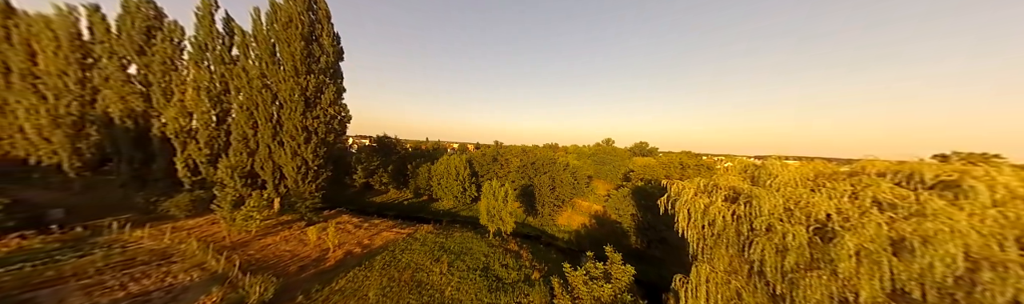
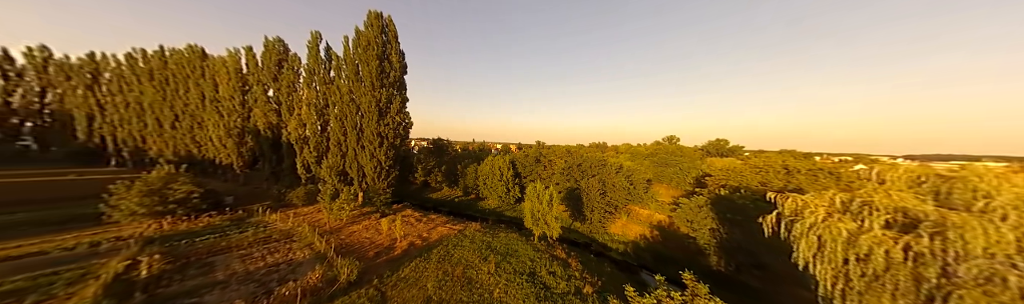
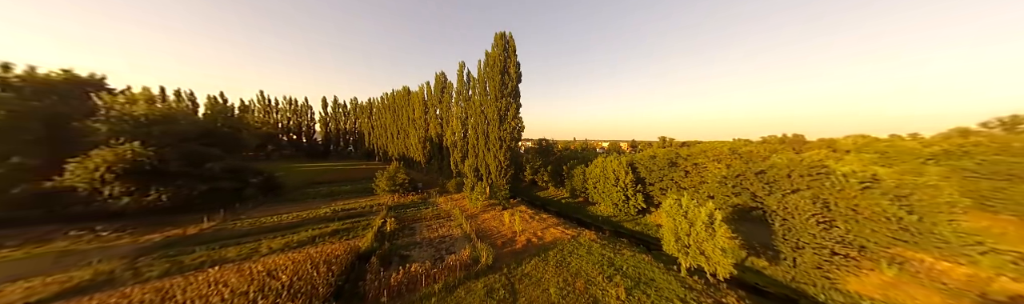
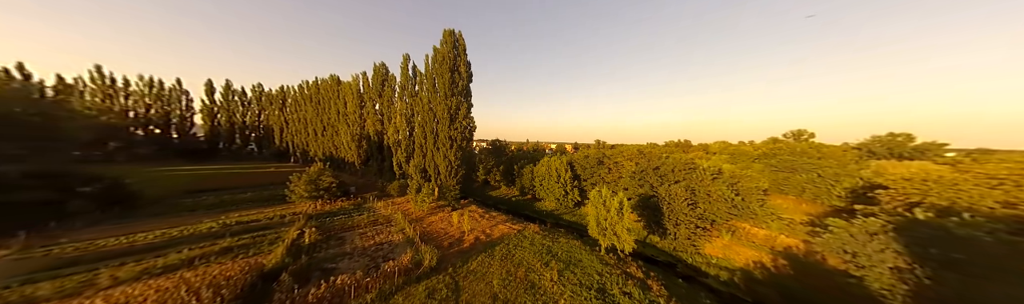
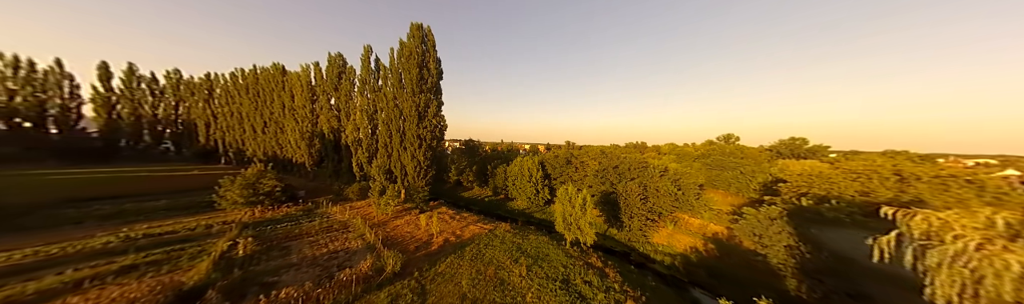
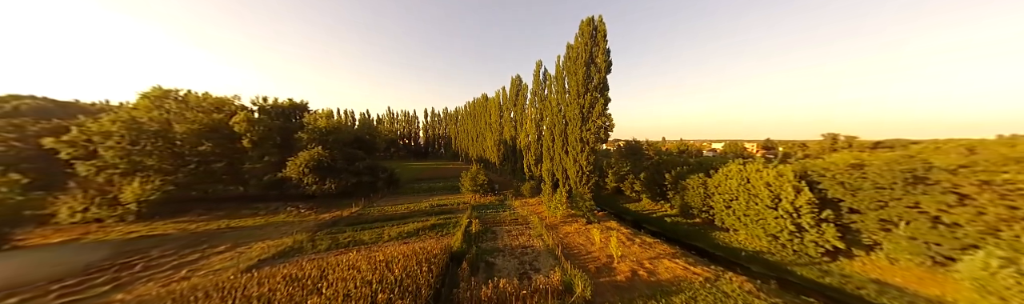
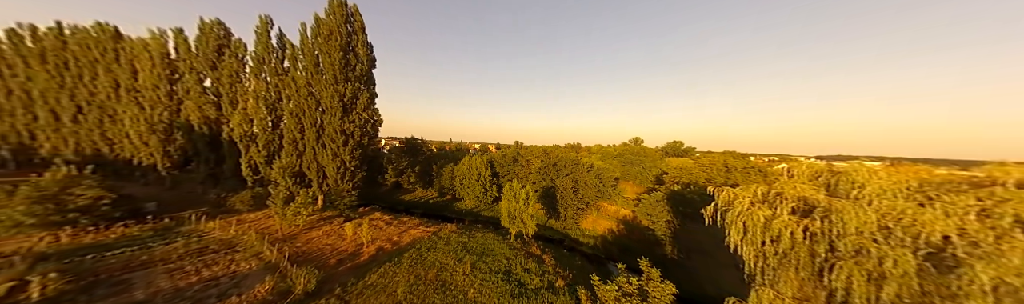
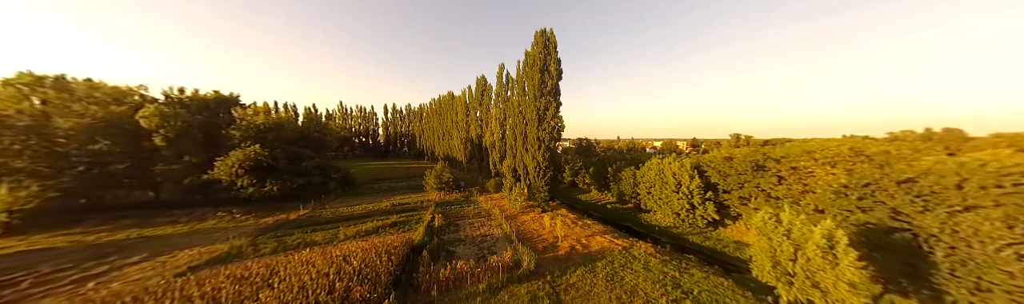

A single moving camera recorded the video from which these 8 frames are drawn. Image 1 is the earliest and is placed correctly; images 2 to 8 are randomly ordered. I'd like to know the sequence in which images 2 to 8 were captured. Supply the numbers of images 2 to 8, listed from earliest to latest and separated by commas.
7, 2, 5, 4, 3, 8, 6
